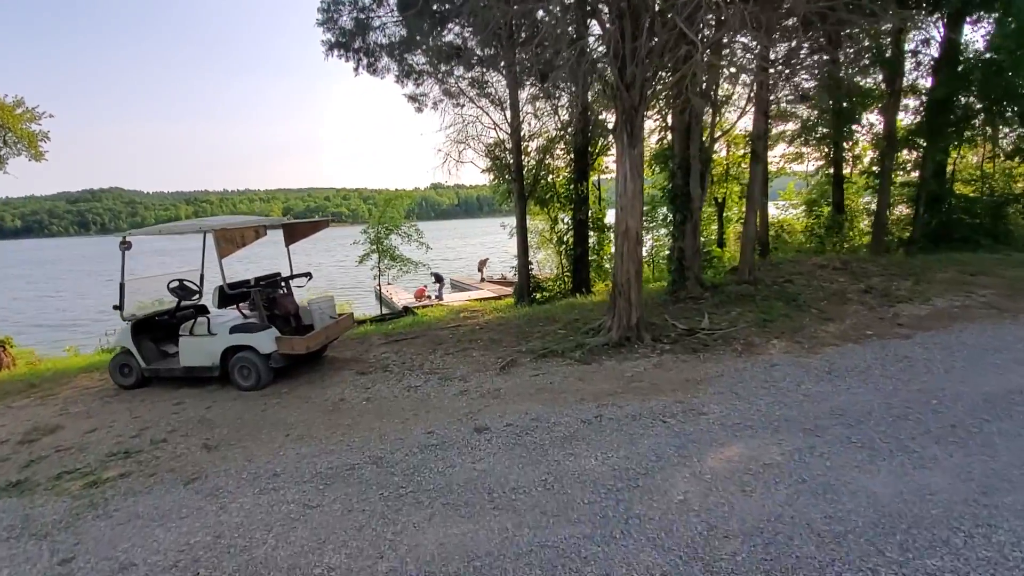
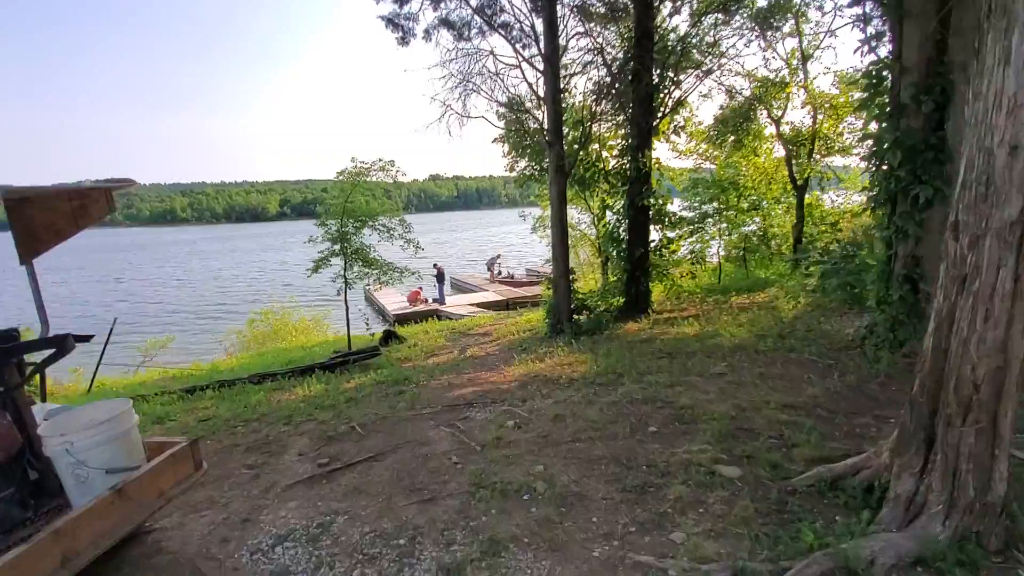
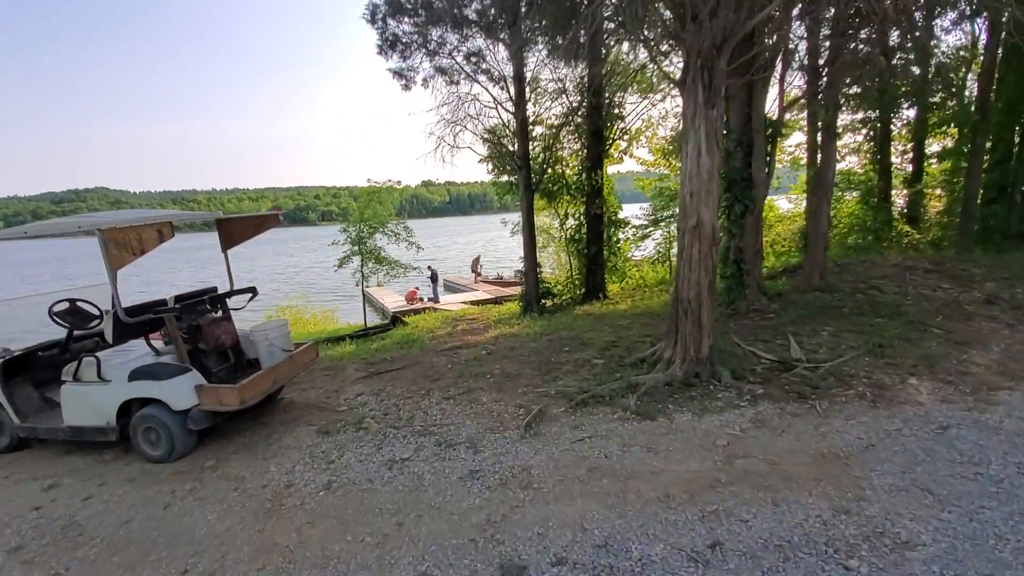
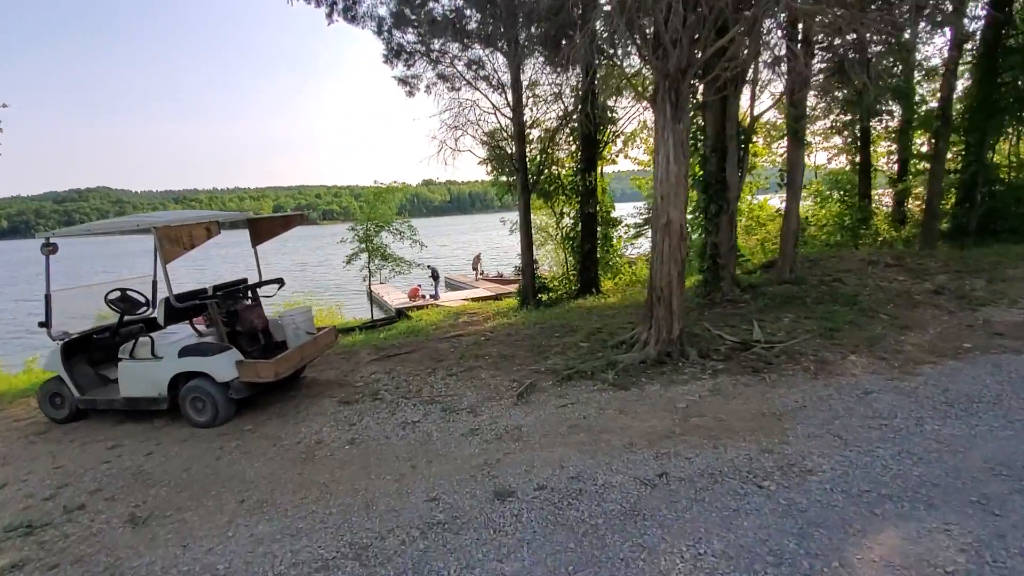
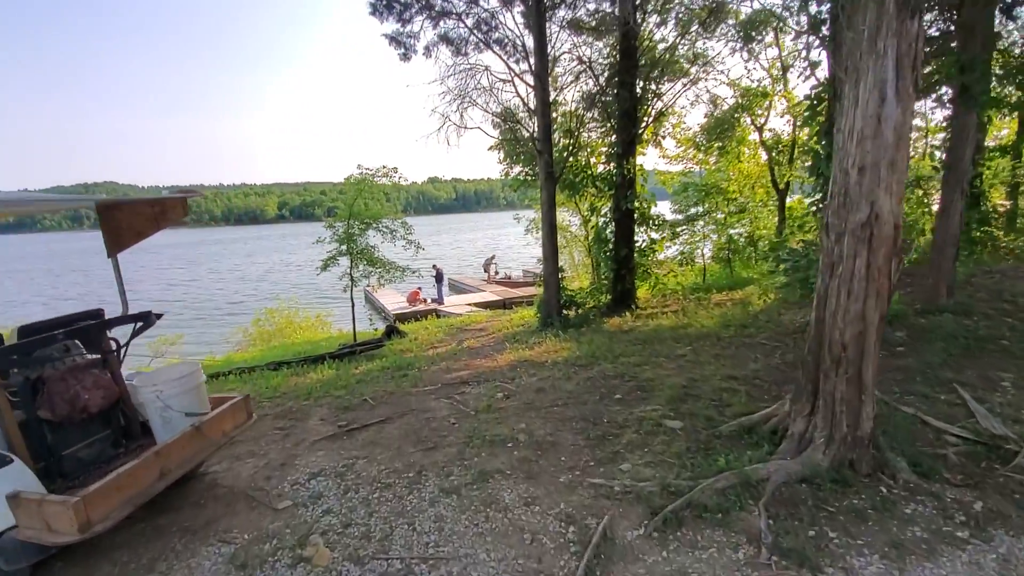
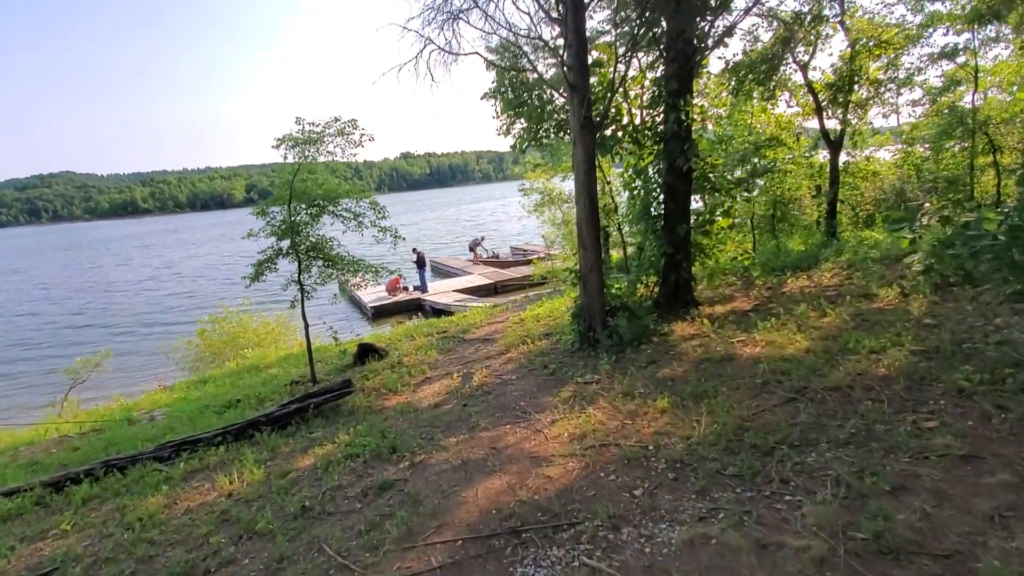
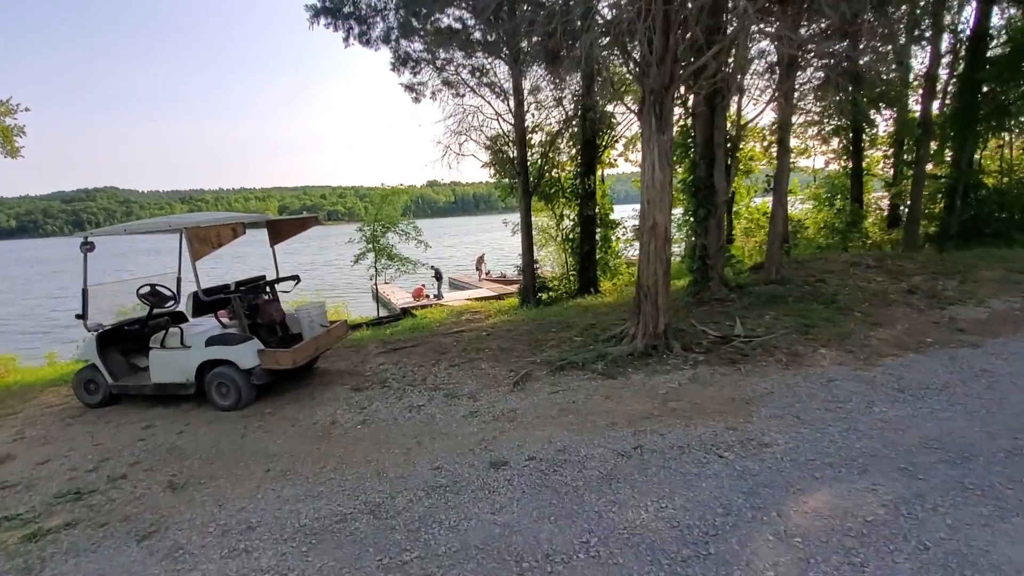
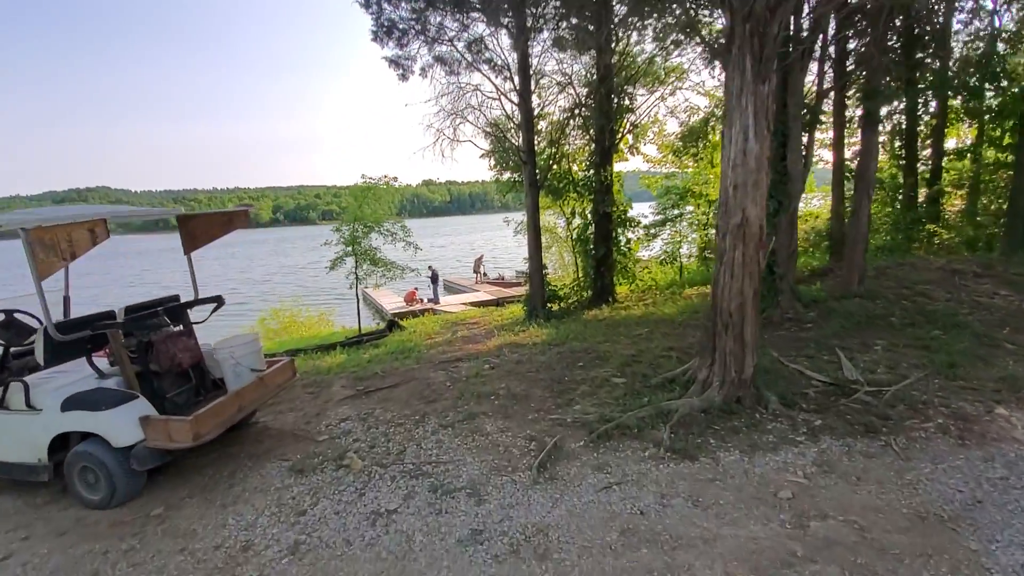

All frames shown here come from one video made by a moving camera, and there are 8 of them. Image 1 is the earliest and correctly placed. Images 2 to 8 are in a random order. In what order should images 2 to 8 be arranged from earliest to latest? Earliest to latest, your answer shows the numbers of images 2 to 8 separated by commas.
7, 4, 3, 8, 5, 2, 6
